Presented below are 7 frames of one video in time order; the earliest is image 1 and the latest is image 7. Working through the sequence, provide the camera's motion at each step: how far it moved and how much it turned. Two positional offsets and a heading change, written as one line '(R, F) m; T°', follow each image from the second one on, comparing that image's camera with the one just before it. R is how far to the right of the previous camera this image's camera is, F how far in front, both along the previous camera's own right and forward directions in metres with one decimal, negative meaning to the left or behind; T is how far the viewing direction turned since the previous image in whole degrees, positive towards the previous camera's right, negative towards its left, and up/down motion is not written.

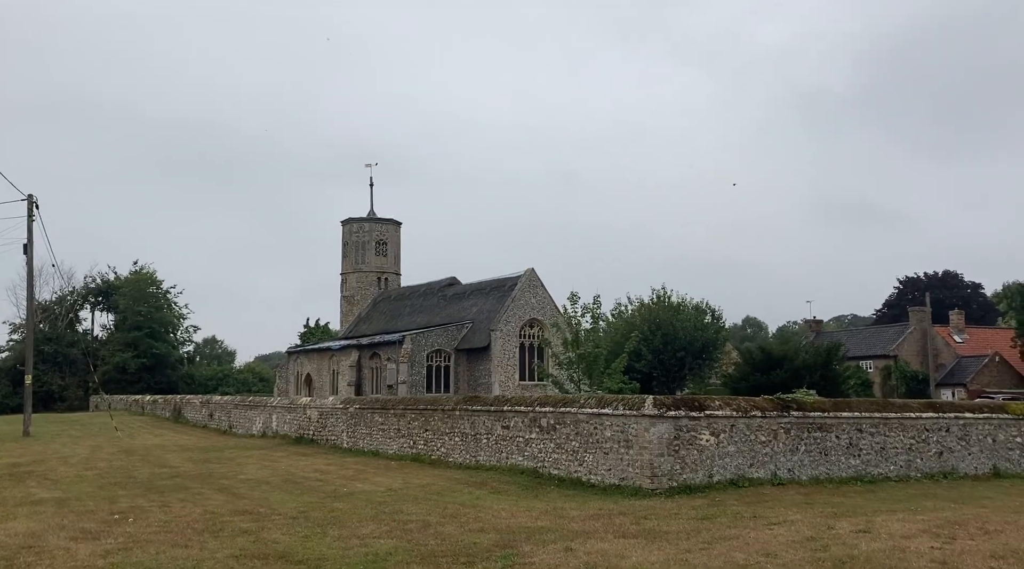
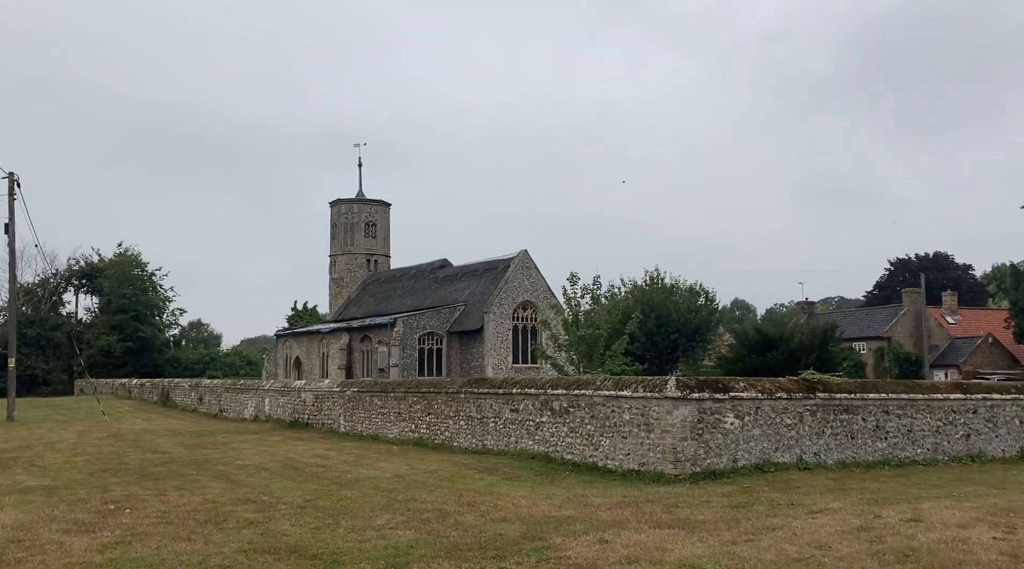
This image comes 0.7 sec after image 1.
(-0.4, +0.7) m; +1°
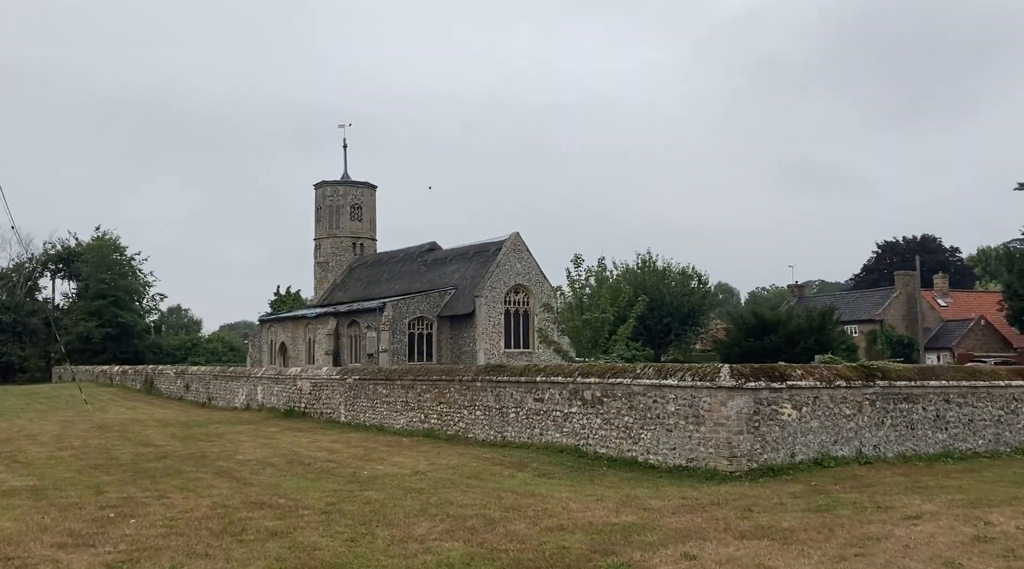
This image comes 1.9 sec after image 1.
(-0.8, +1.2) m; +1°
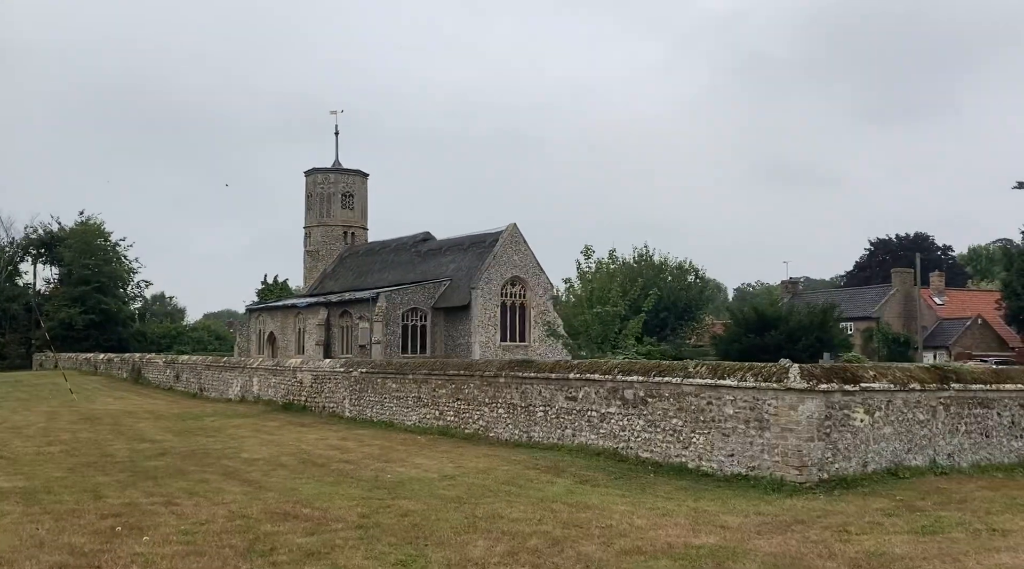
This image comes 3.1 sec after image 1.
(-0.8, +1.1) m; +1°
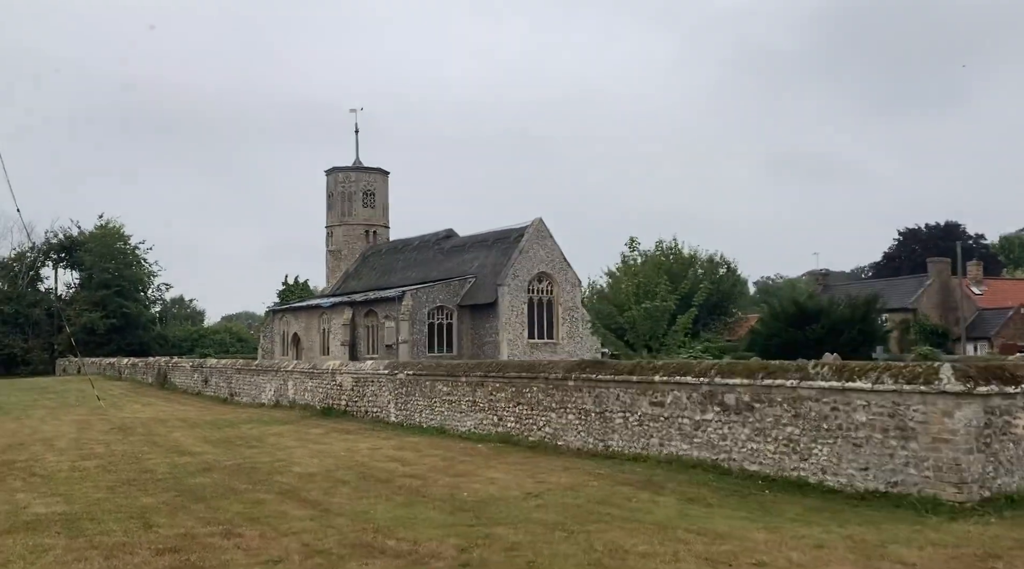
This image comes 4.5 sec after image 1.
(-1.0, +1.4) m; -1°
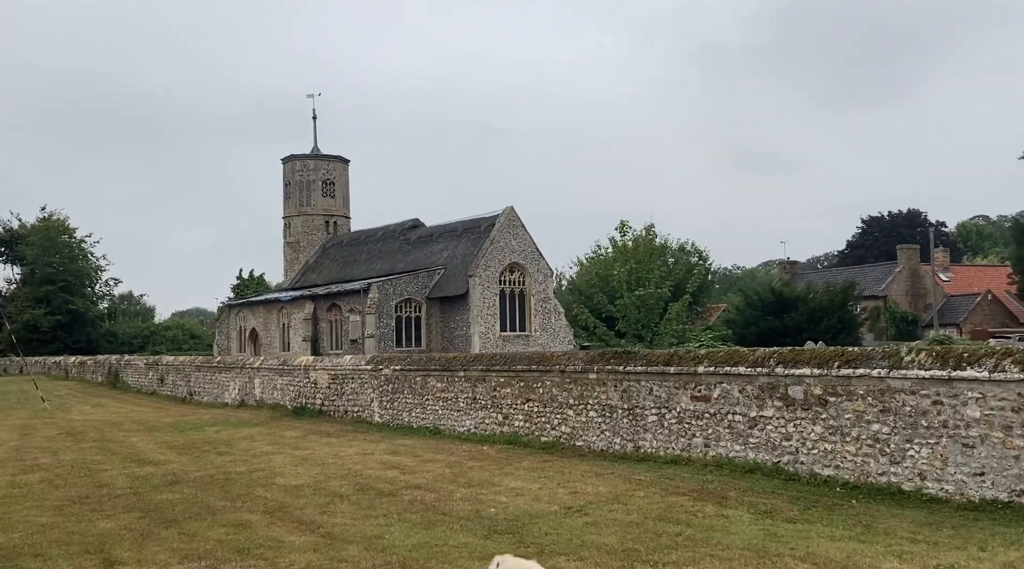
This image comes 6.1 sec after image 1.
(-0.9, +1.9) m; +3°
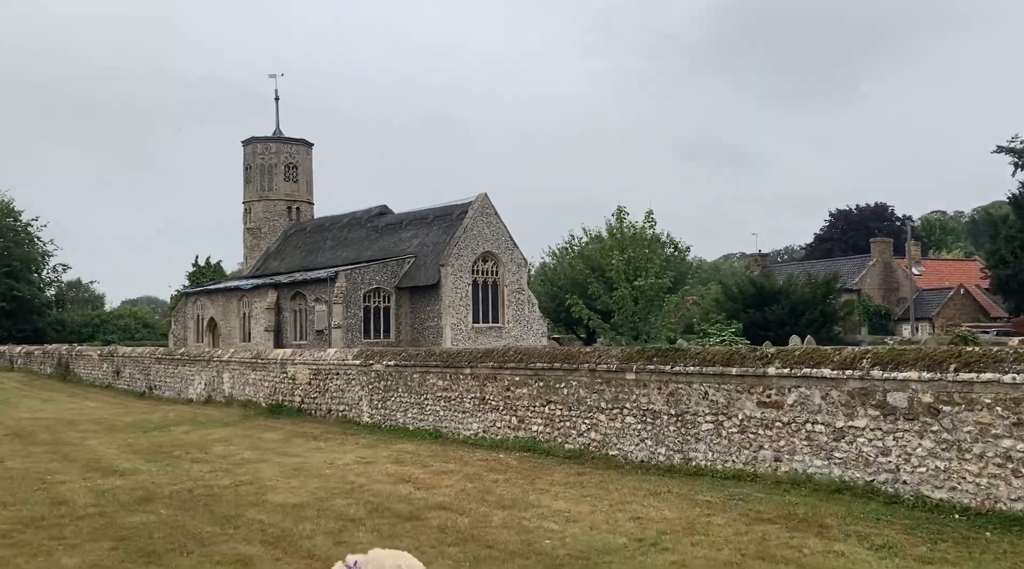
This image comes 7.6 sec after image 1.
(-1.0, +1.7) m; +3°
